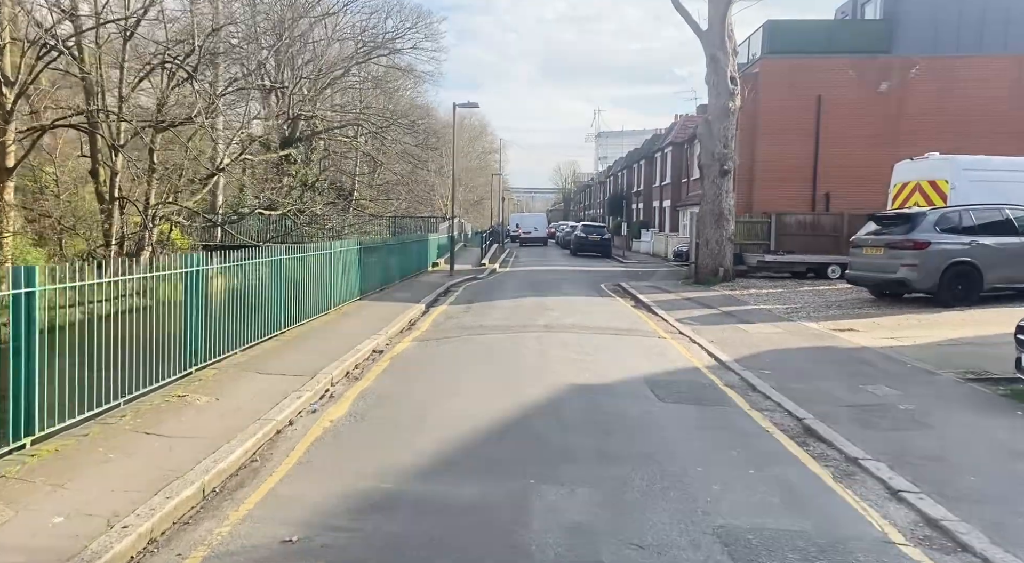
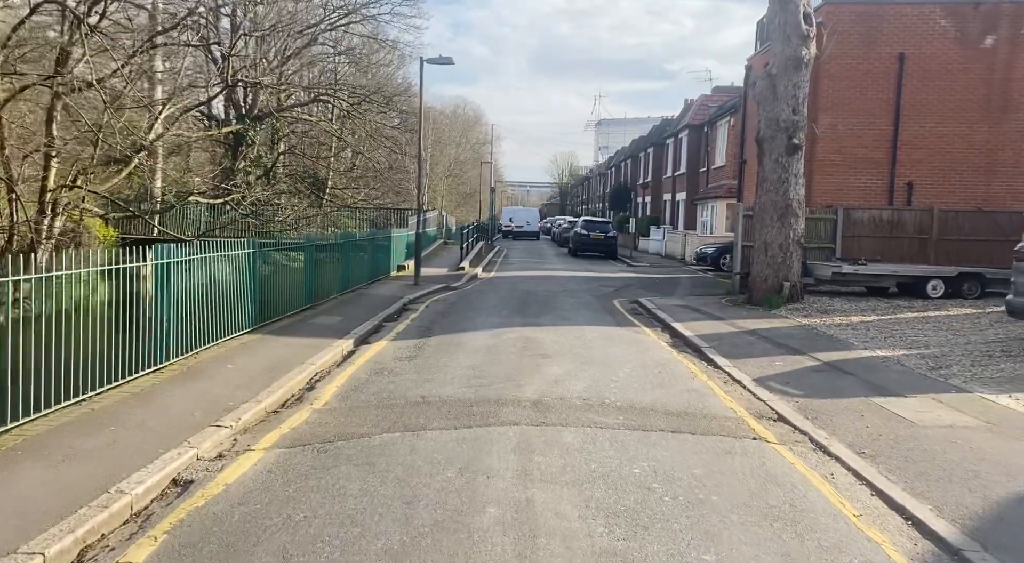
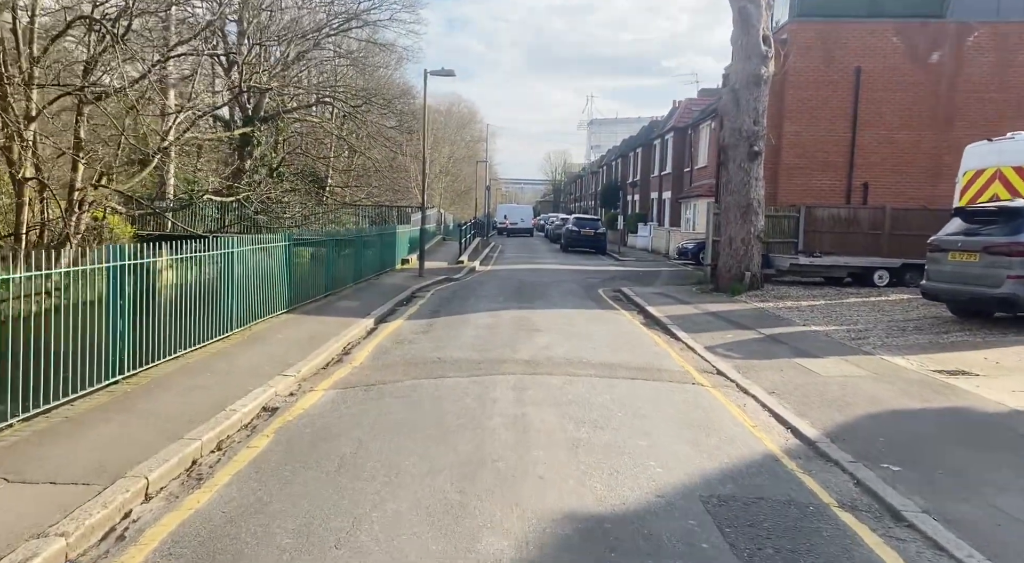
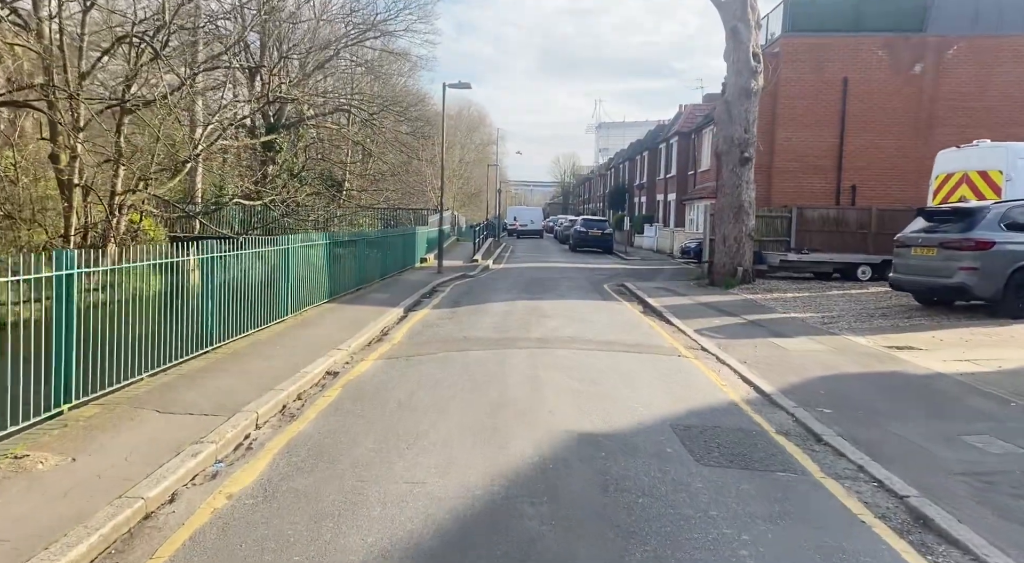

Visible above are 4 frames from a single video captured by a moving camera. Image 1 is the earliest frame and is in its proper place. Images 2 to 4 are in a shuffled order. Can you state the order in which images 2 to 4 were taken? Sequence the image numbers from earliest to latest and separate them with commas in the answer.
4, 3, 2
